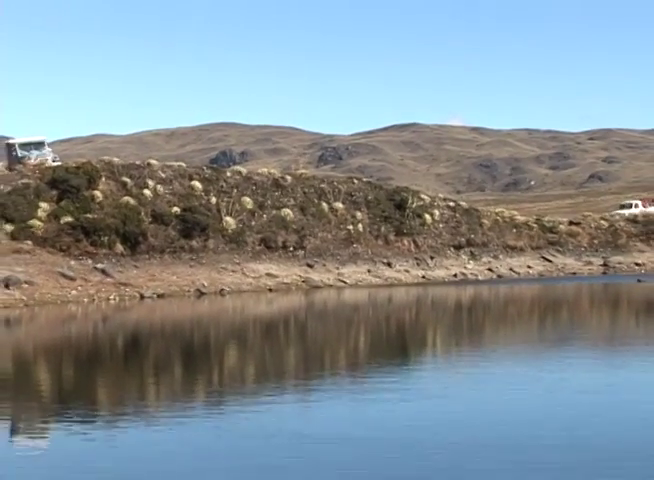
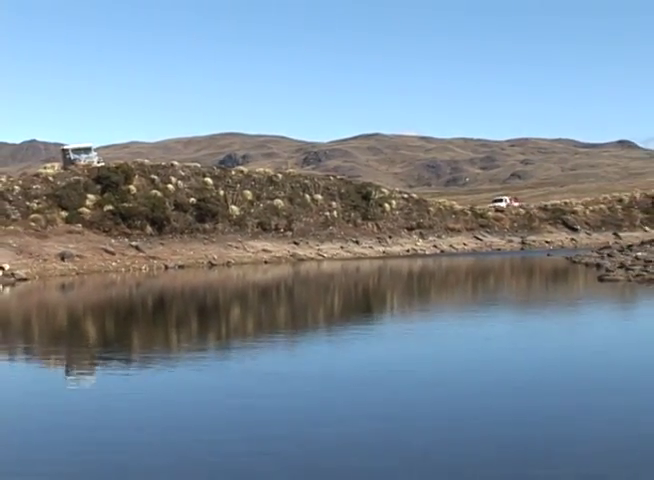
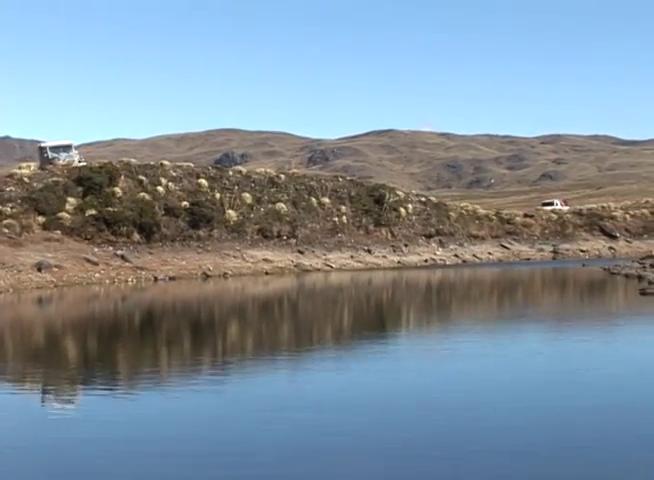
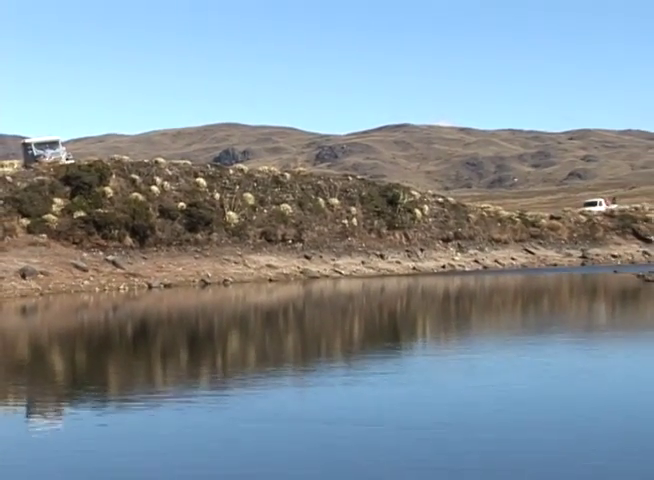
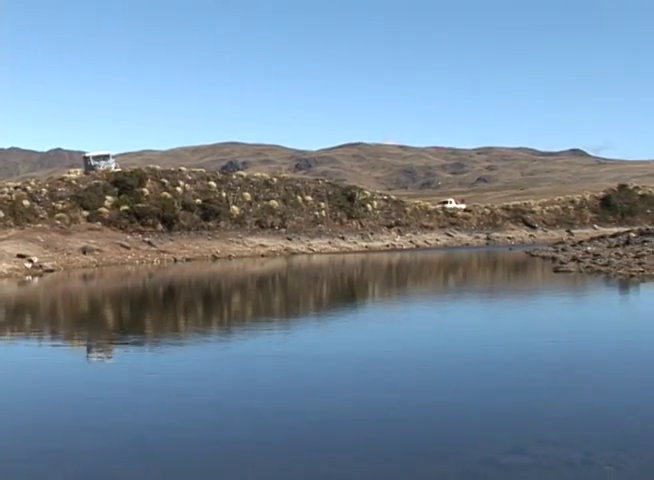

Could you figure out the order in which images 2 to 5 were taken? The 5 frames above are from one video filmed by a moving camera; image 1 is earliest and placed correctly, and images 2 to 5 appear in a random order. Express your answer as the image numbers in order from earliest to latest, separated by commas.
4, 3, 2, 5
